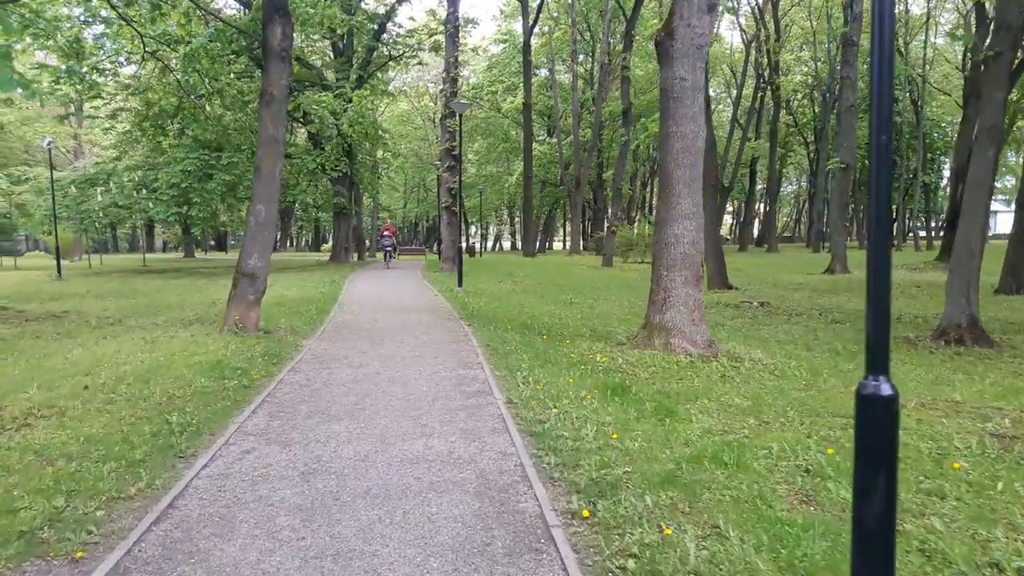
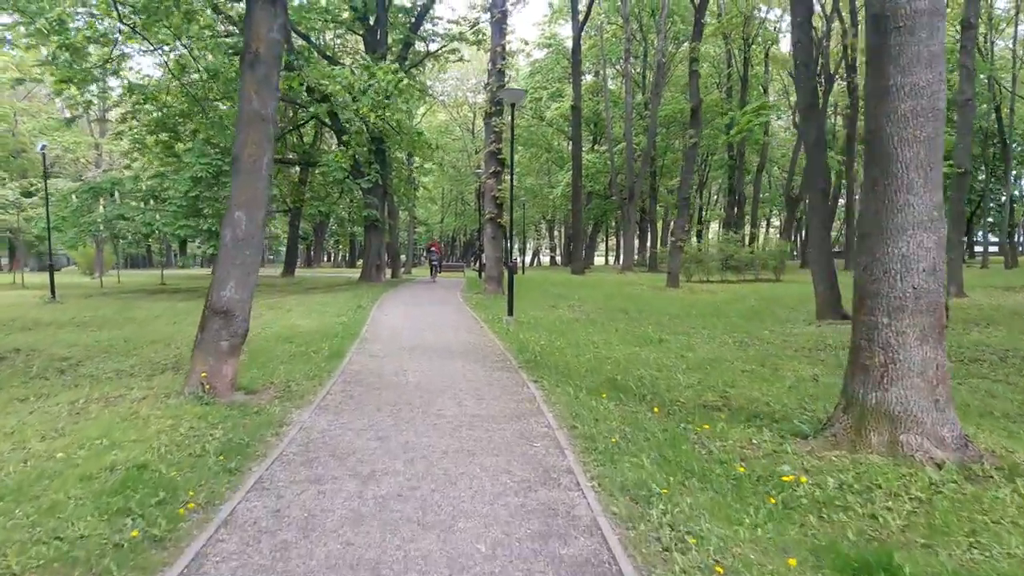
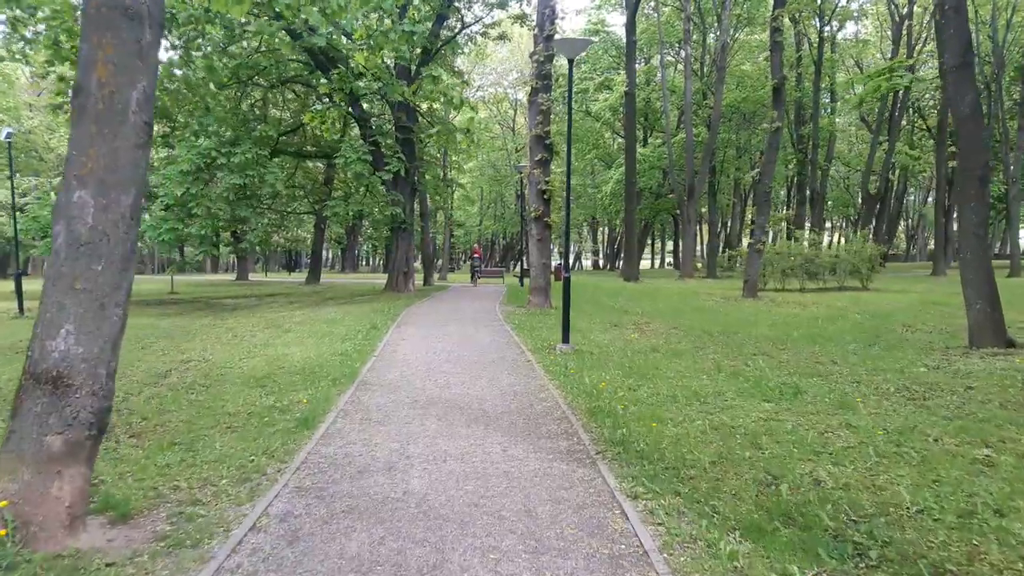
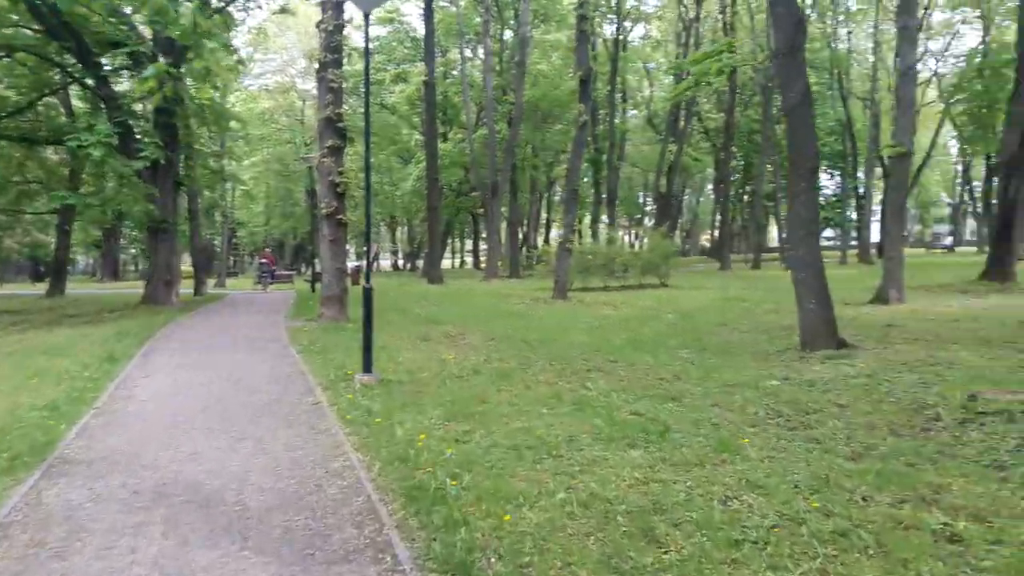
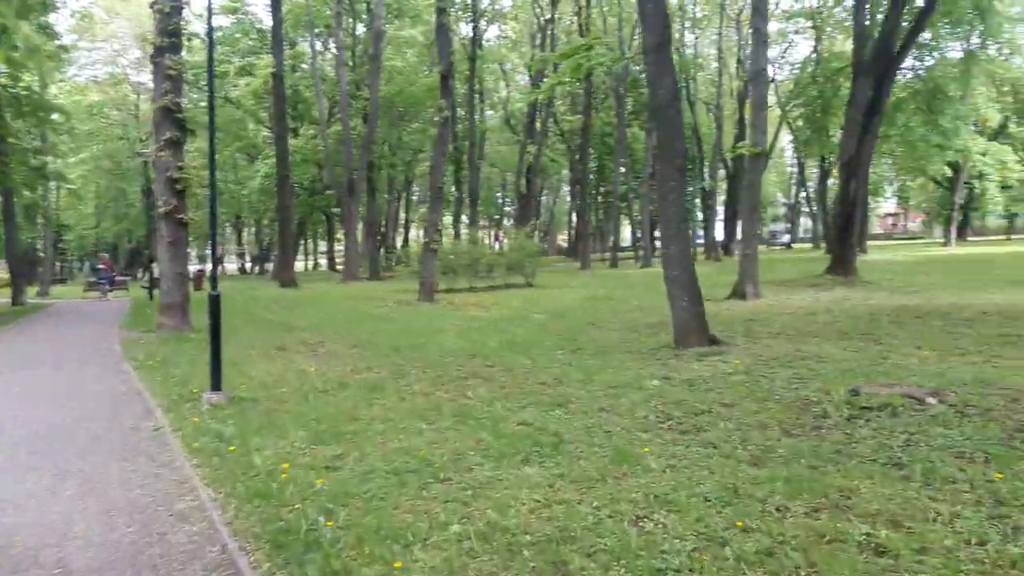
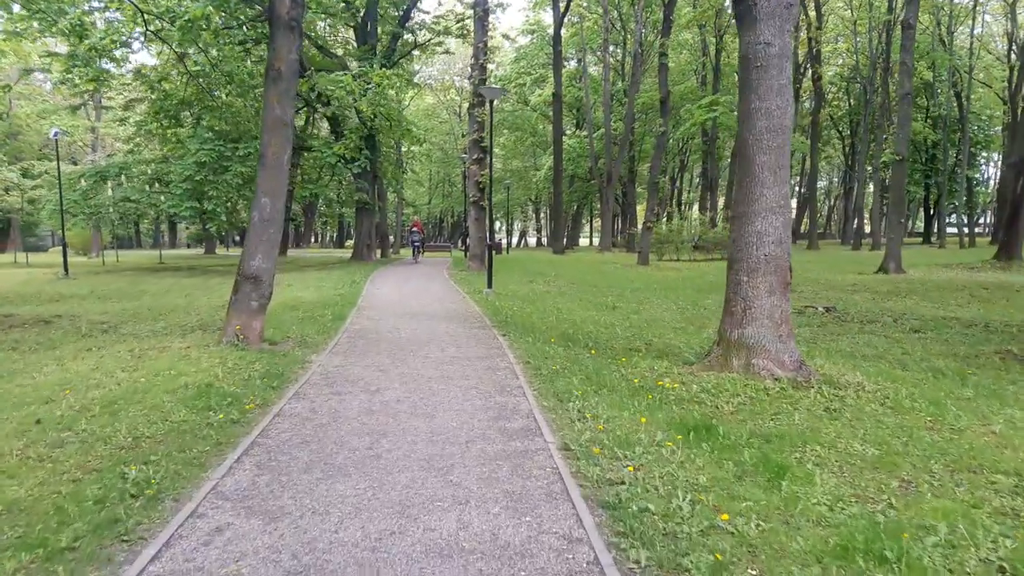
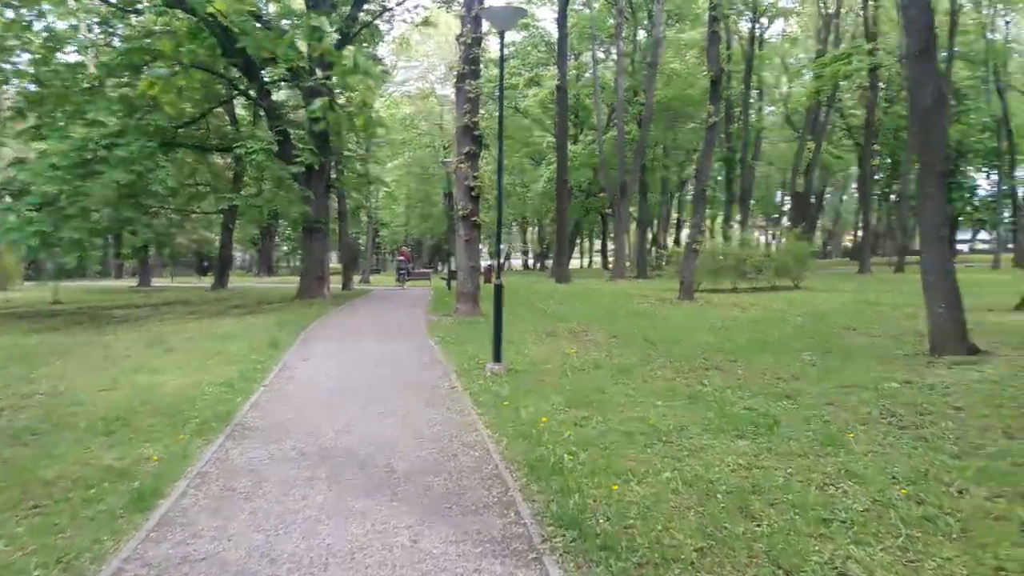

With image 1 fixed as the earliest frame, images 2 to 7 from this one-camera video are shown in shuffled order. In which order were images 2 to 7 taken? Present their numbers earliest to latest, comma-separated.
6, 2, 3, 7, 4, 5
